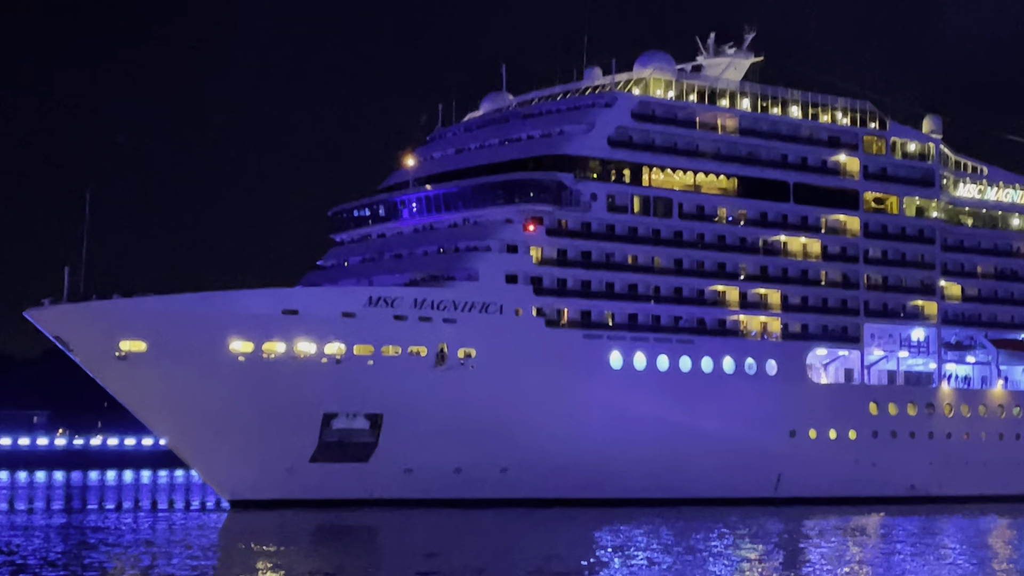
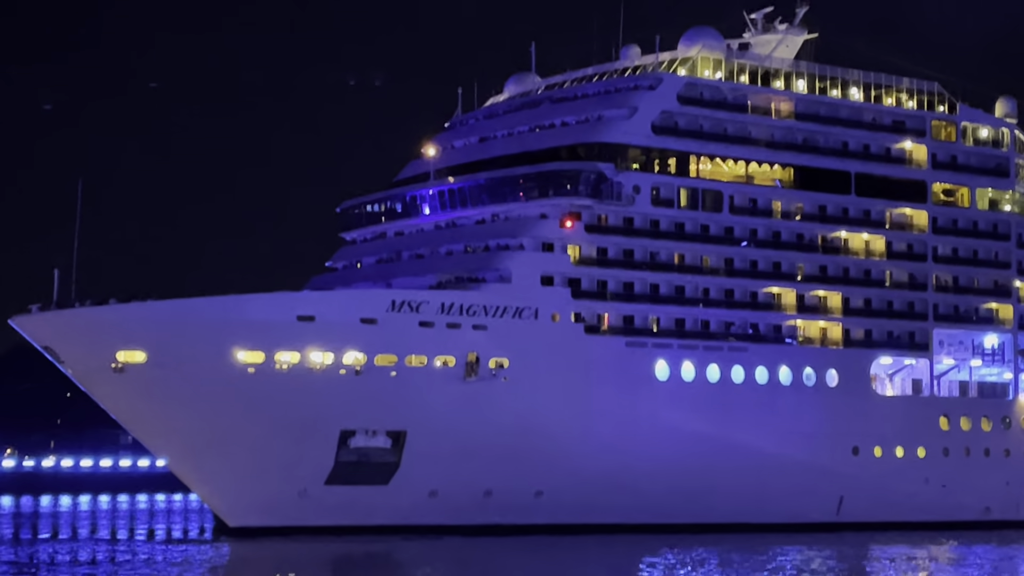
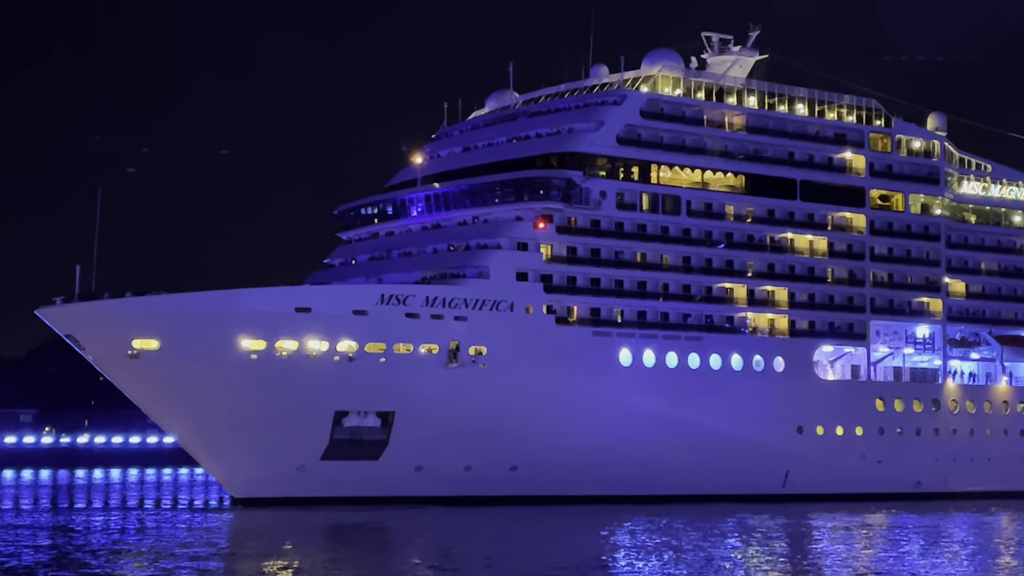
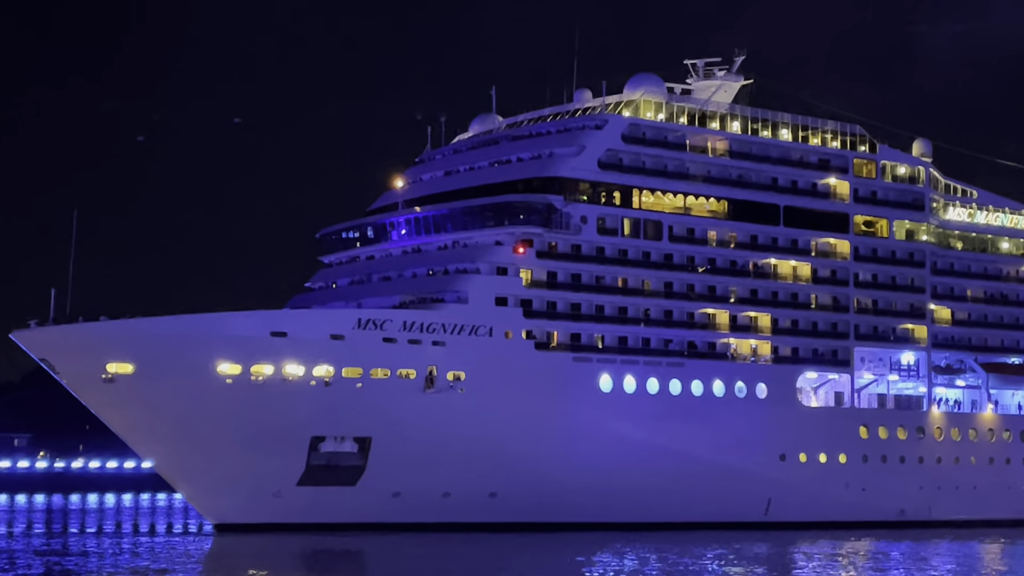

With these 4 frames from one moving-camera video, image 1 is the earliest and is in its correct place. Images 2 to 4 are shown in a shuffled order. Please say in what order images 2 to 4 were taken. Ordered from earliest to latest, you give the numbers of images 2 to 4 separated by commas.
4, 3, 2
